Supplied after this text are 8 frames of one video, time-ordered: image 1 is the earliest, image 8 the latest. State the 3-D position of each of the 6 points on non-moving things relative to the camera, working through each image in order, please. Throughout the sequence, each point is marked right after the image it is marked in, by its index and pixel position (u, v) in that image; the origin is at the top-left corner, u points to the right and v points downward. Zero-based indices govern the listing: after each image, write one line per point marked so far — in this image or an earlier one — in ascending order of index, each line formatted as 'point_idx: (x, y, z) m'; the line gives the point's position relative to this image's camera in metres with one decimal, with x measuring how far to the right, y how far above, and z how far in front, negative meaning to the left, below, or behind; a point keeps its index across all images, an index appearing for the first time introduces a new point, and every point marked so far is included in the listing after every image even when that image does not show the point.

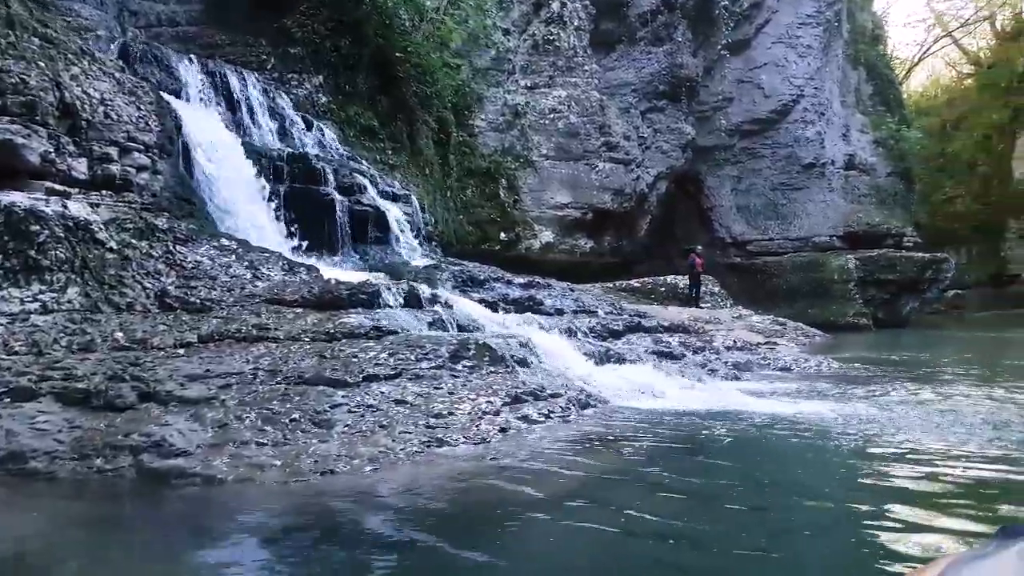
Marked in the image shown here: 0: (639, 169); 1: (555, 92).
0: (+3.2, +2.9, +19.1) m
1: (+1.1, +4.7, +18.7) m
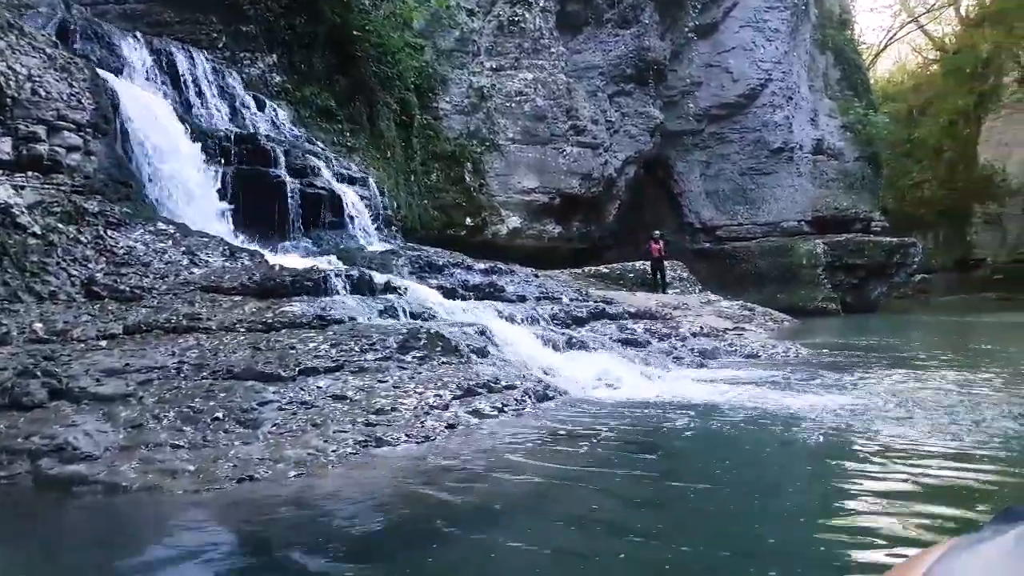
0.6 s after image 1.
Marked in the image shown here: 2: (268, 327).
0: (+2.3, +3.2, +18.8) m
1: (+0.2, +5.0, +18.3) m
2: (-1.9, -0.3, +5.9) m
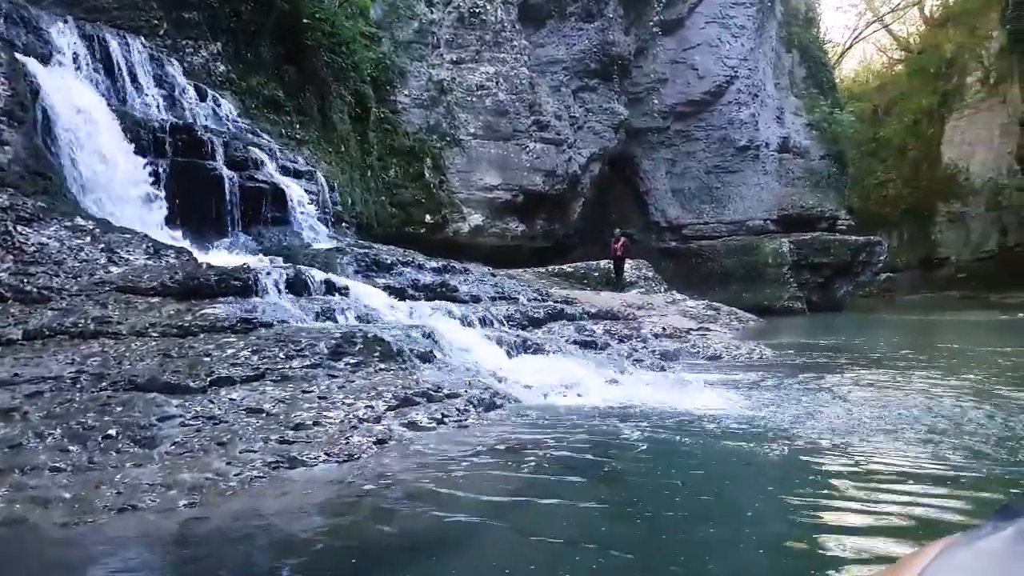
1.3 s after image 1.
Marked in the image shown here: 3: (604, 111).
0: (+1.4, +3.3, +18.4) m
1: (-0.7, +5.1, +17.8) m
2: (-2.3, -0.3, +5.4) m
3: (+2.3, +4.5, +19.6) m
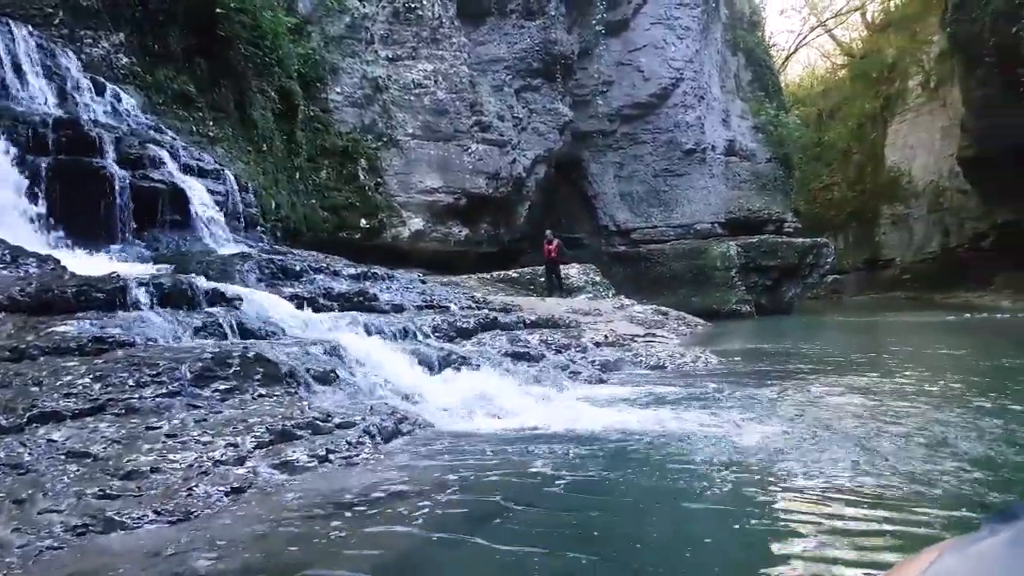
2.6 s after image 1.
0: (+0.1, +3.1, +17.7) m
1: (-2.0, +4.9, +17.0) m
2: (-2.8, -0.4, +4.5) m
3: (+0.9, +4.3, +19.0) m
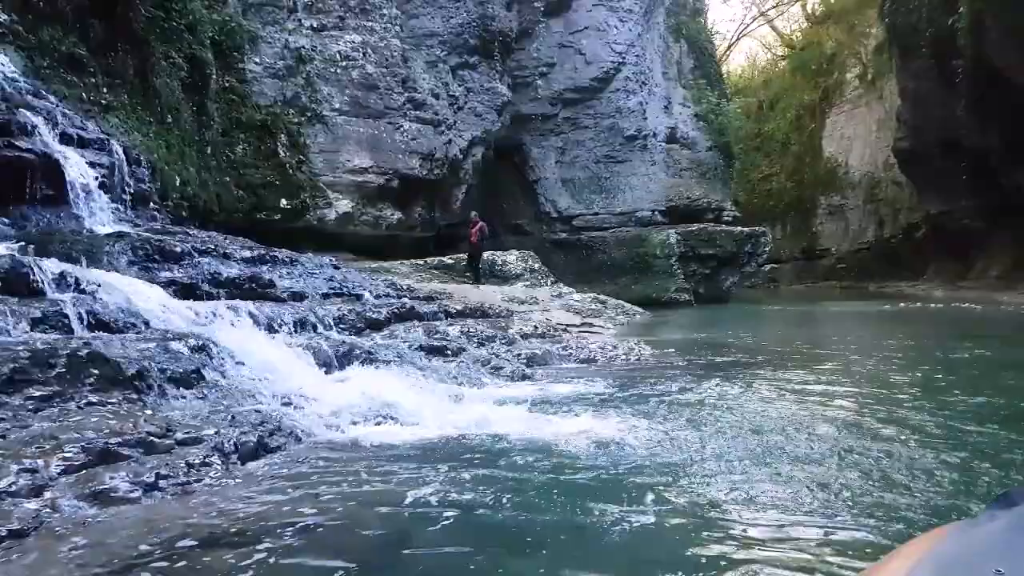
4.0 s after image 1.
0: (-1.4, +3.4, +16.9) m
1: (-3.4, +5.2, +16.0) m
2: (-3.4, -0.3, +3.6) m
3: (-0.6, +4.6, +18.2) m
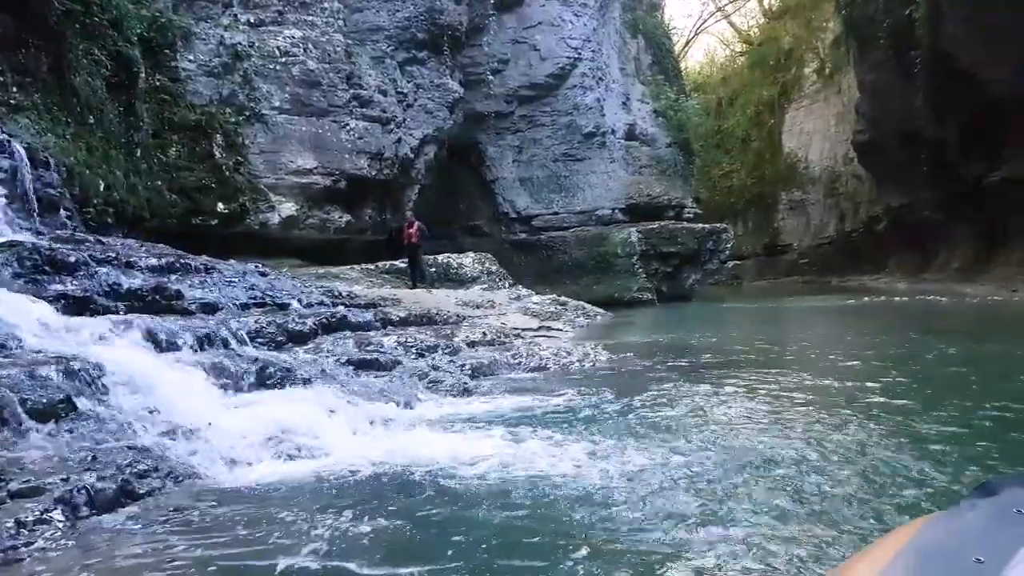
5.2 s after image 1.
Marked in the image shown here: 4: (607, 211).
0: (-2.4, +3.3, +16.2) m
1: (-4.4, +5.0, +15.3) m
2: (-3.7, -0.4, +2.8) m
3: (-1.7, +4.5, +17.5) m
4: (+2.3, +2.0, +19.2) m
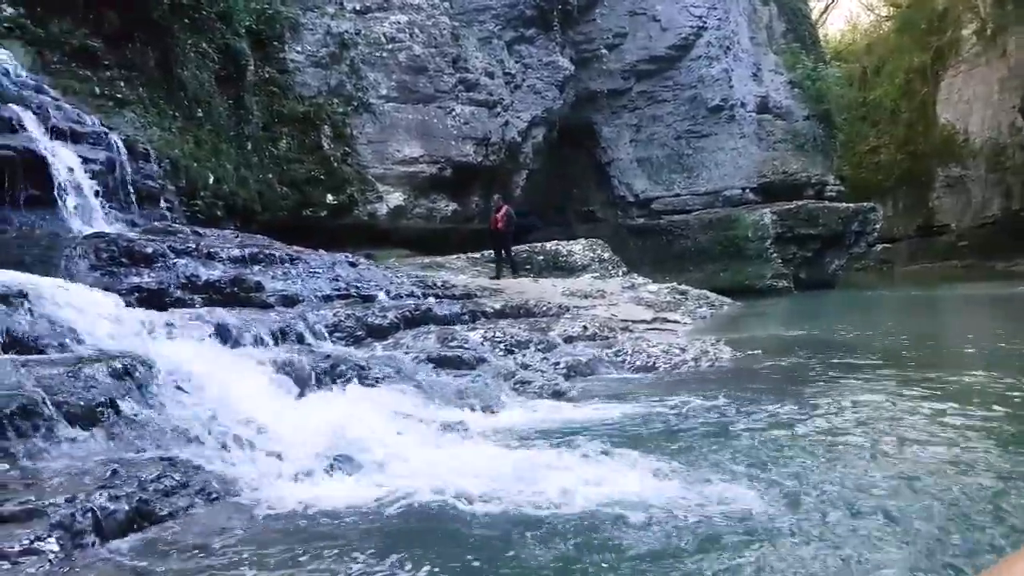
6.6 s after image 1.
0: (-0.1, +3.5, +15.6) m
1: (-2.3, +5.2, +15.0) m
2: (-3.6, -0.4, +2.6) m
3: (+0.7, +4.8, +16.8) m
4: (+5.1, +2.2, +17.8) m
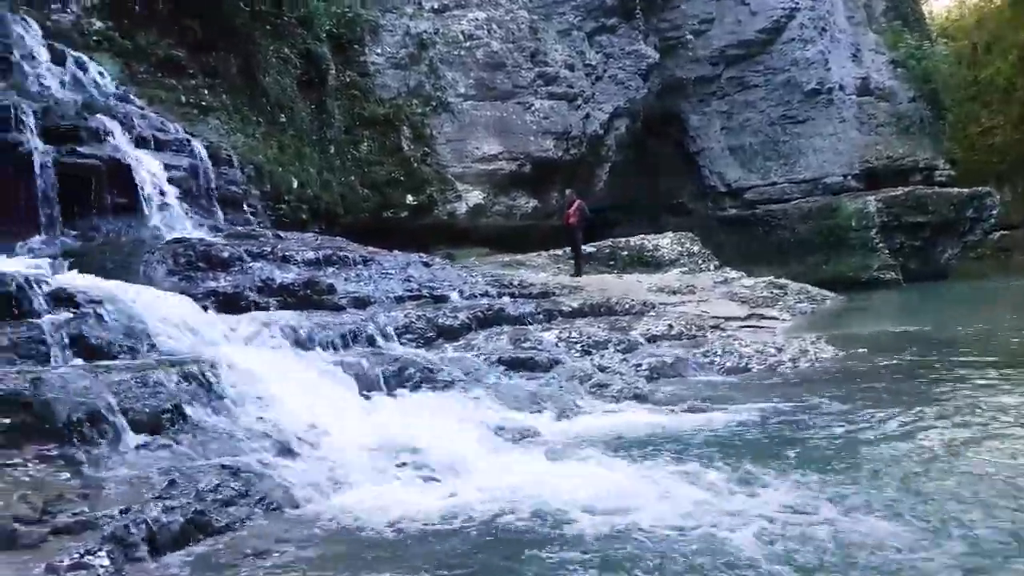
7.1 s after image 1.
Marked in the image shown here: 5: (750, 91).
0: (+1.5, +3.5, +15.2) m
1: (-0.8, +5.2, +14.8) m
2: (-3.4, -0.5, +2.7) m
3: (+2.5, +4.8, +16.3) m
4: (+6.9, +2.4, +16.8) m
5: (+5.4, +4.6, +18.0) m
